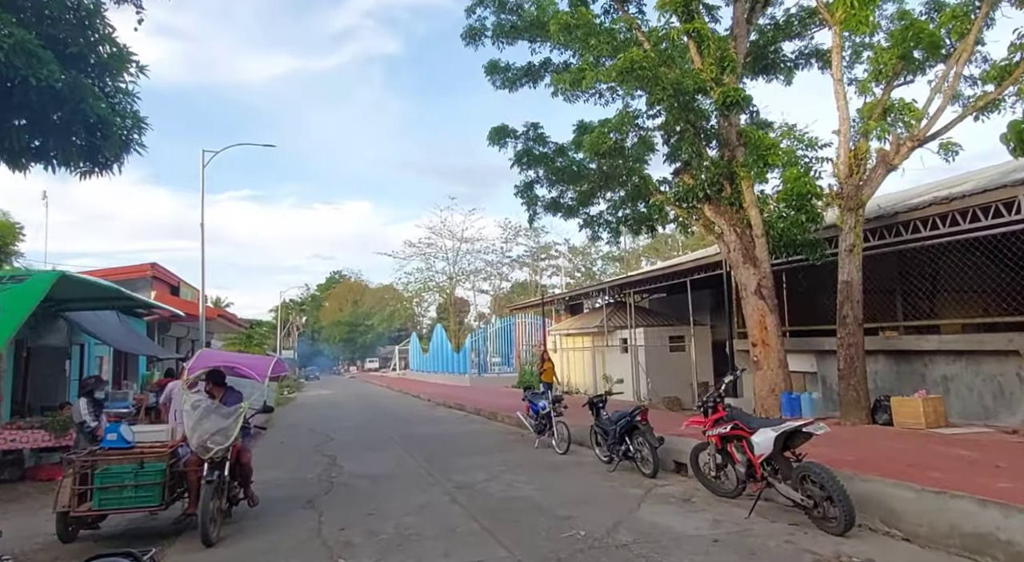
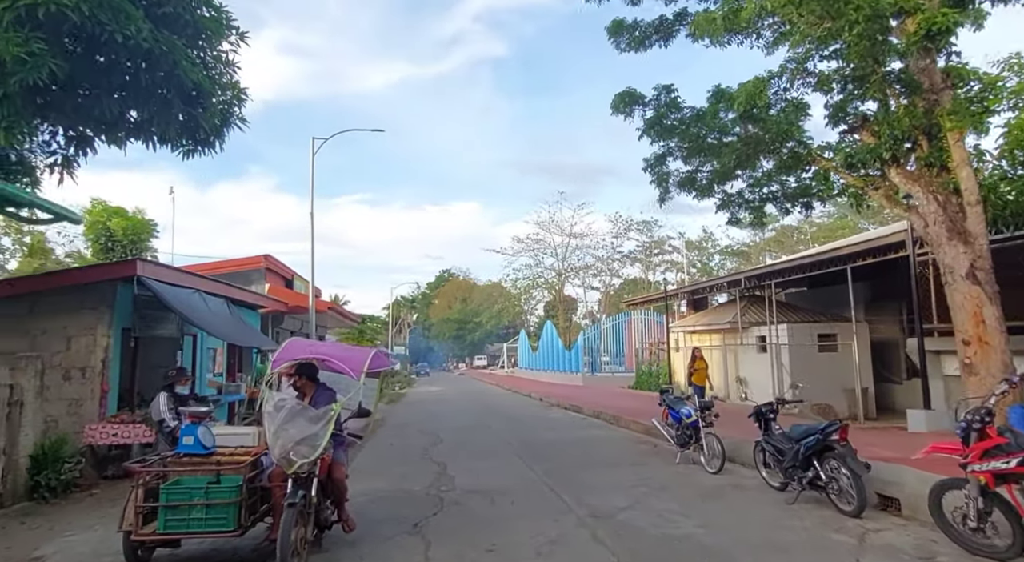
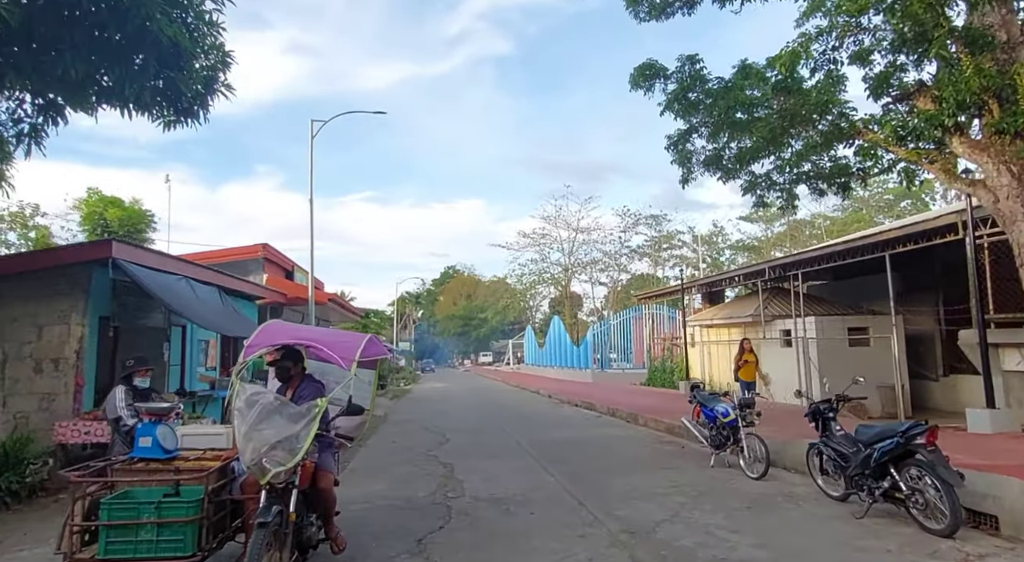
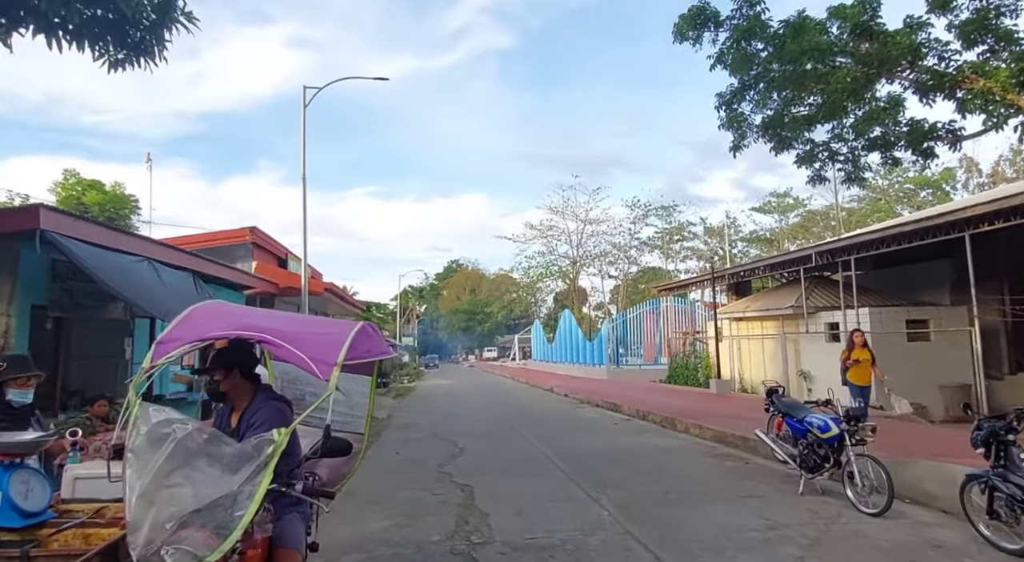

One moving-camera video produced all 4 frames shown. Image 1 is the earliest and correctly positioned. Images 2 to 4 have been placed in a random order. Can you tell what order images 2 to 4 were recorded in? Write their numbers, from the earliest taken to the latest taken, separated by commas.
2, 3, 4
